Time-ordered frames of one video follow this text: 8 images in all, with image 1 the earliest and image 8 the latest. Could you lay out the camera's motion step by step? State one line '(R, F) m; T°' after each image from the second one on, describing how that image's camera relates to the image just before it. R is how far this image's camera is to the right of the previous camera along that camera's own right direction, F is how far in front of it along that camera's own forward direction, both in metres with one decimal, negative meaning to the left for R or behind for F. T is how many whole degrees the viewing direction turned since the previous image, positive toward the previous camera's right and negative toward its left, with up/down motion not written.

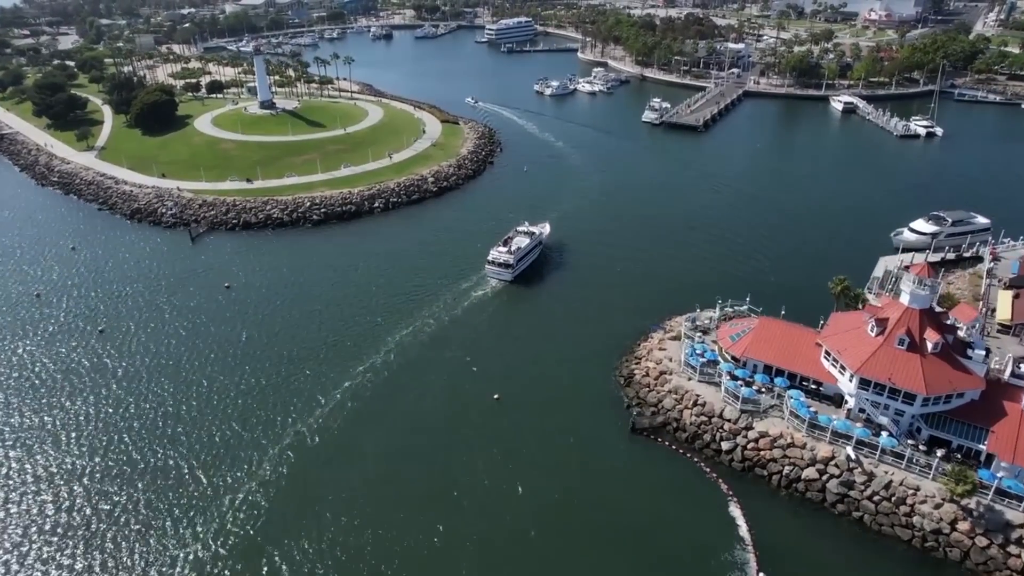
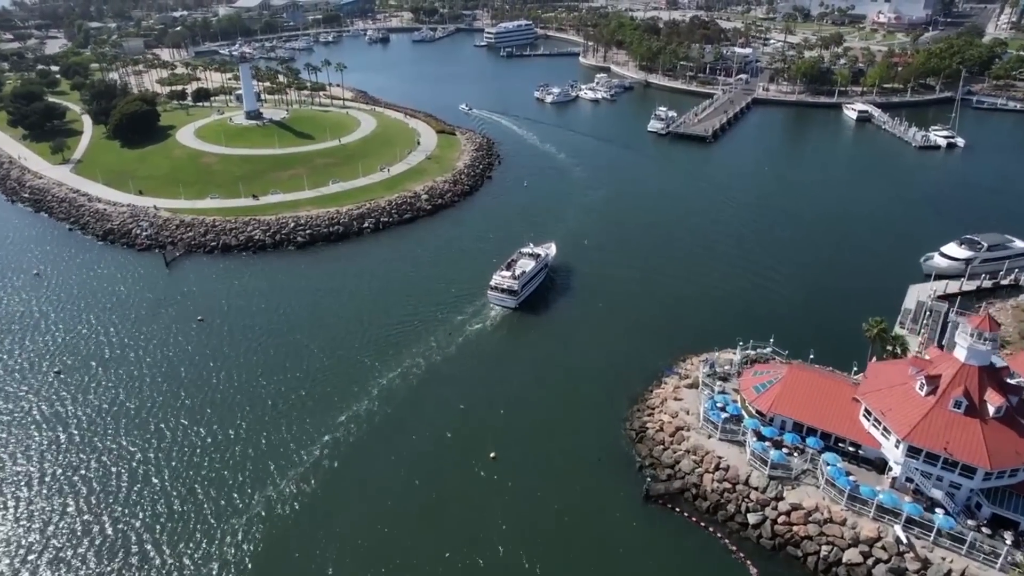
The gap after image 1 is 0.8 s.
(+0.2, +6.0) m; 0°
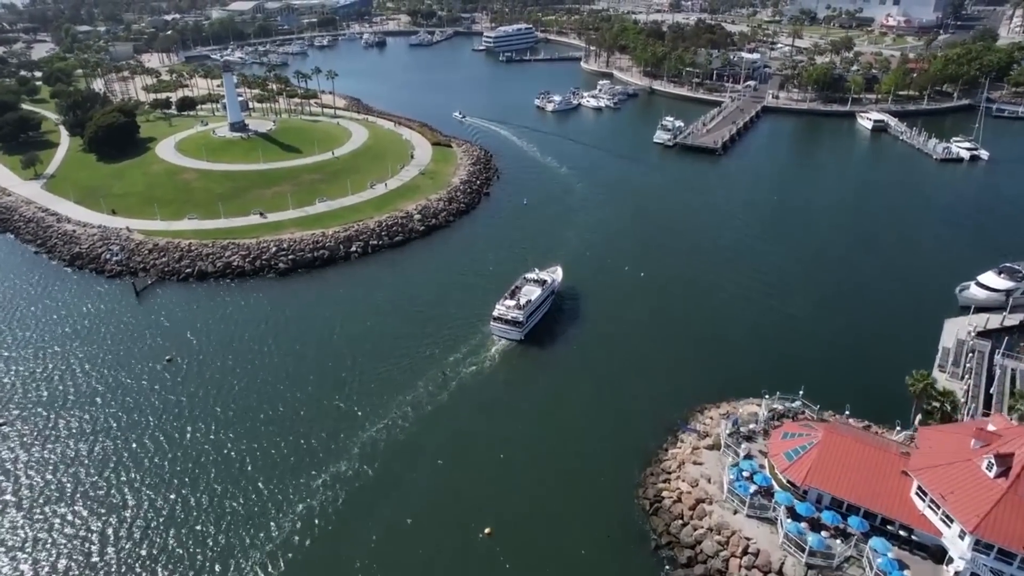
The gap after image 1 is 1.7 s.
(+0.2, +6.1) m; 0°
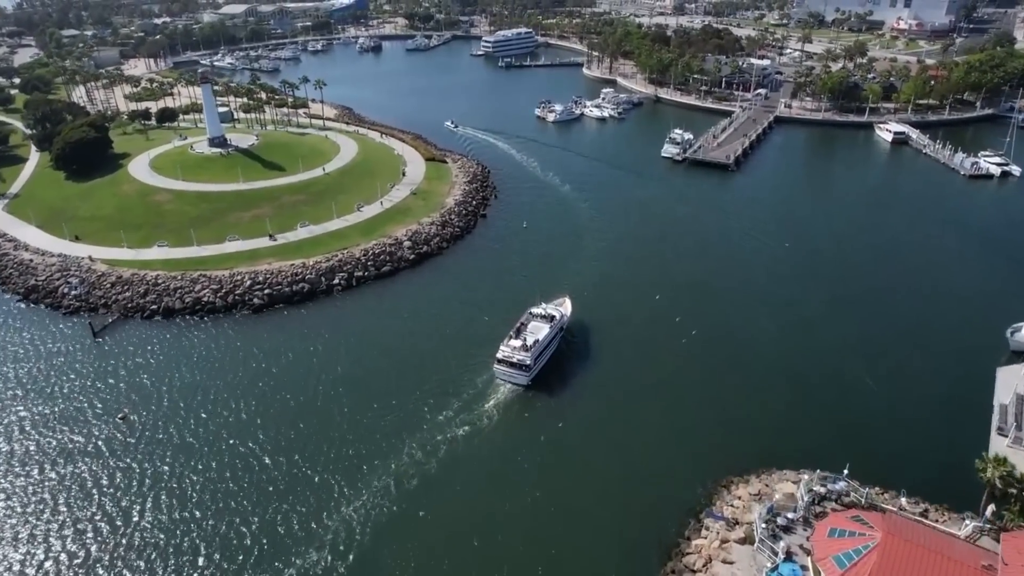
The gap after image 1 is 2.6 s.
(+0.2, +7.1) m; 0°
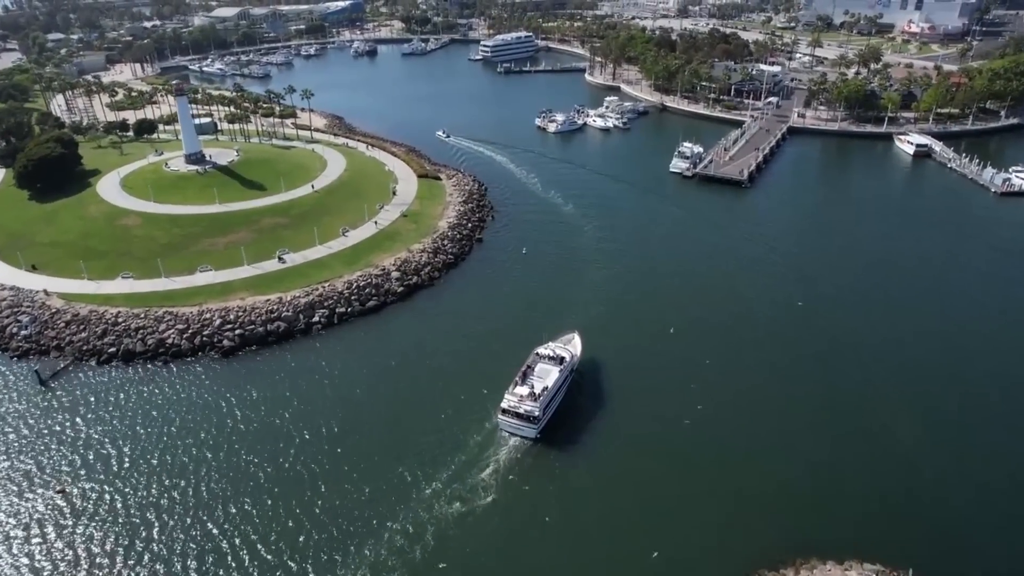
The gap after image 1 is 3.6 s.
(+0.2, +6.9) m; 0°
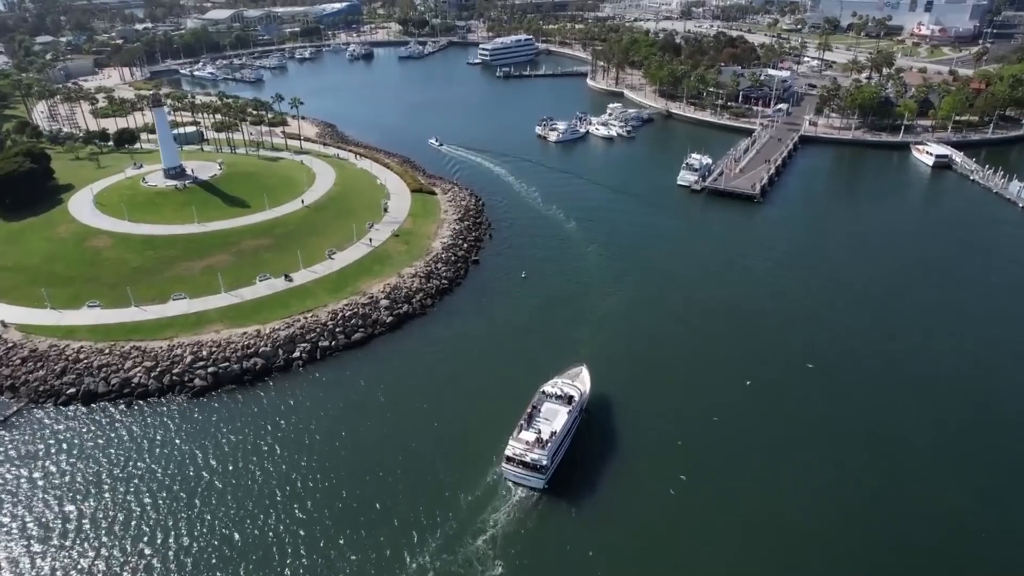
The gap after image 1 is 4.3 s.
(+0.2, +5.5) m; 0°
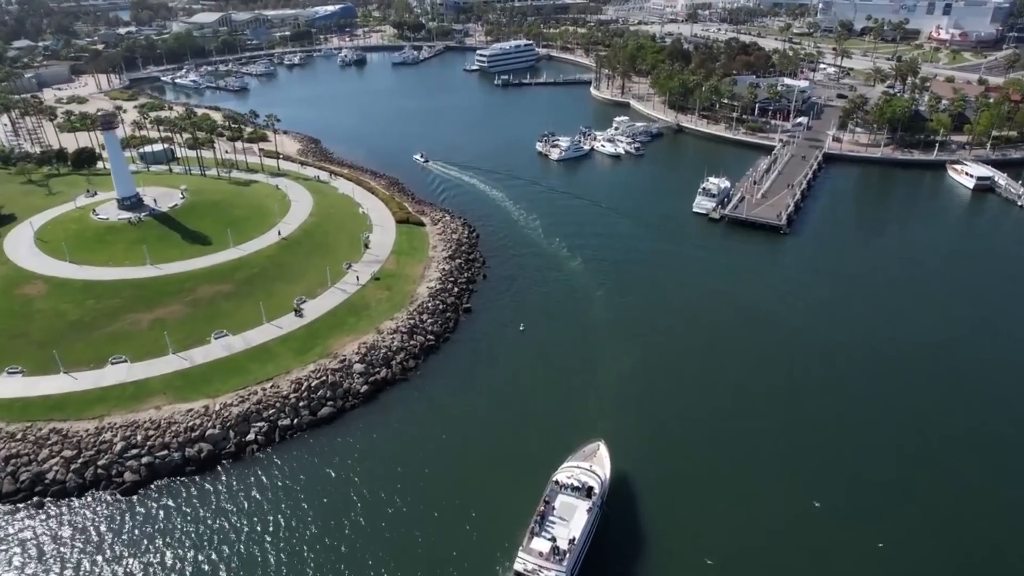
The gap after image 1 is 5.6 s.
(+0.3, +9.9) m; 0°
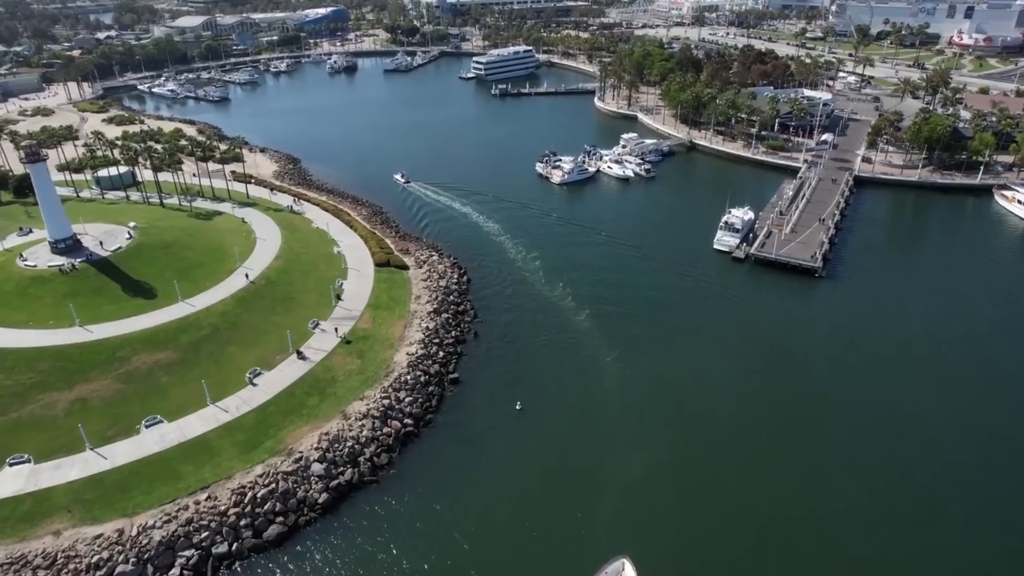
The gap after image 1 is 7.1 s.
(+0.4, +10.8) m; 0°
